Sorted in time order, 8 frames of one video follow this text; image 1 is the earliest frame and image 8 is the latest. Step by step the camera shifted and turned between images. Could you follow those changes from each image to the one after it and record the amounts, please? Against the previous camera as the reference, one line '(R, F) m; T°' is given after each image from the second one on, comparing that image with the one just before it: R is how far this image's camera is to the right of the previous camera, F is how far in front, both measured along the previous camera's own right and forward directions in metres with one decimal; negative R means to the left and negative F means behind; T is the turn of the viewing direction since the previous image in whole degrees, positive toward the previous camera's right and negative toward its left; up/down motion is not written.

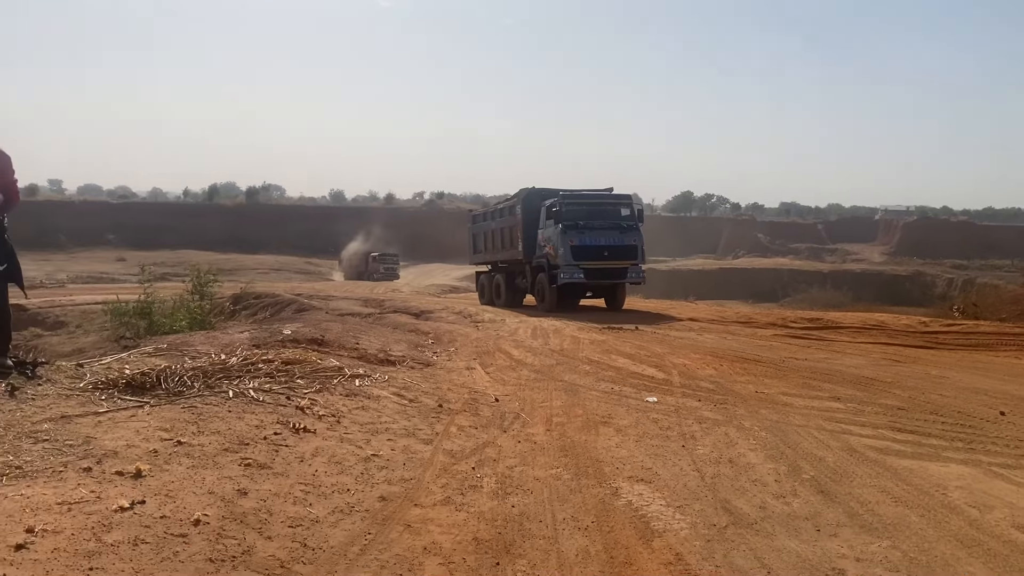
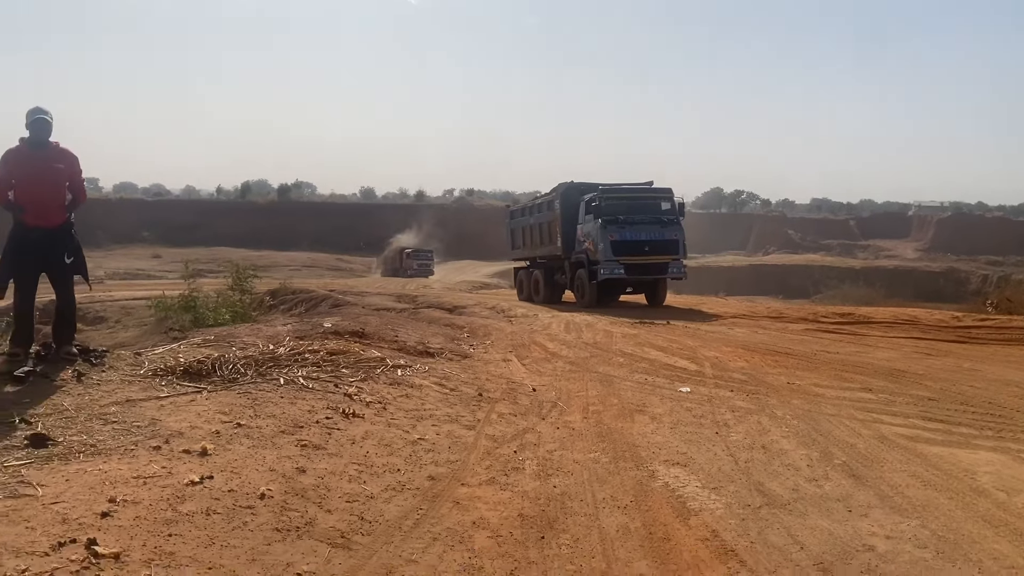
(-0.1, -0.3) m; -2°
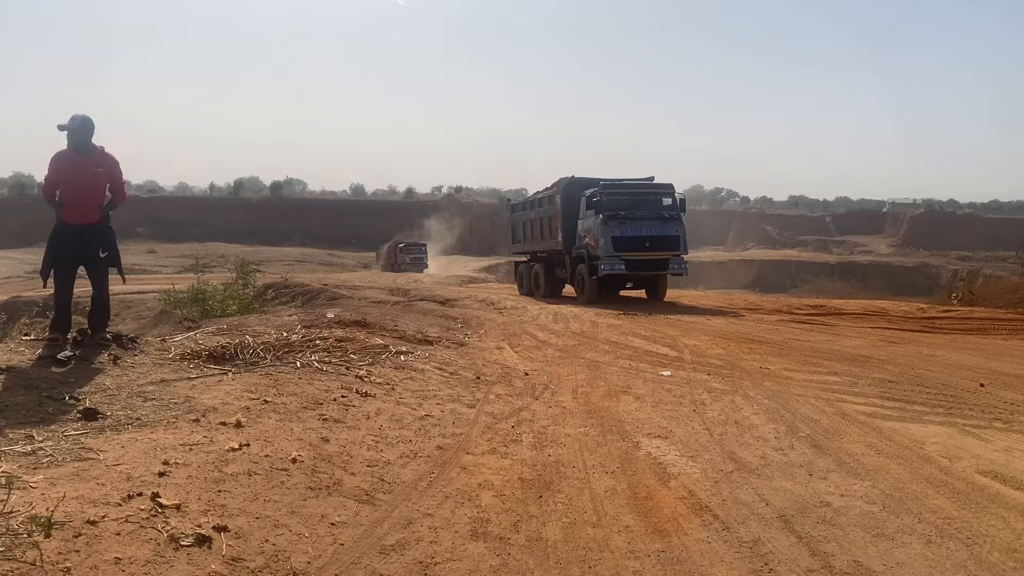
(-0.1, -0.7) m; +1°
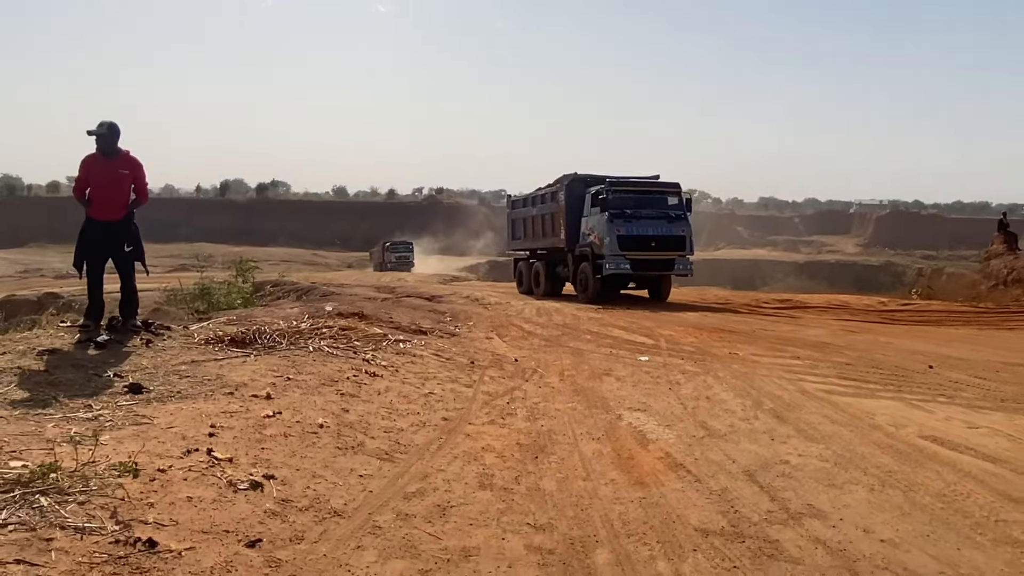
(-0.2, -0.8) m; +2°
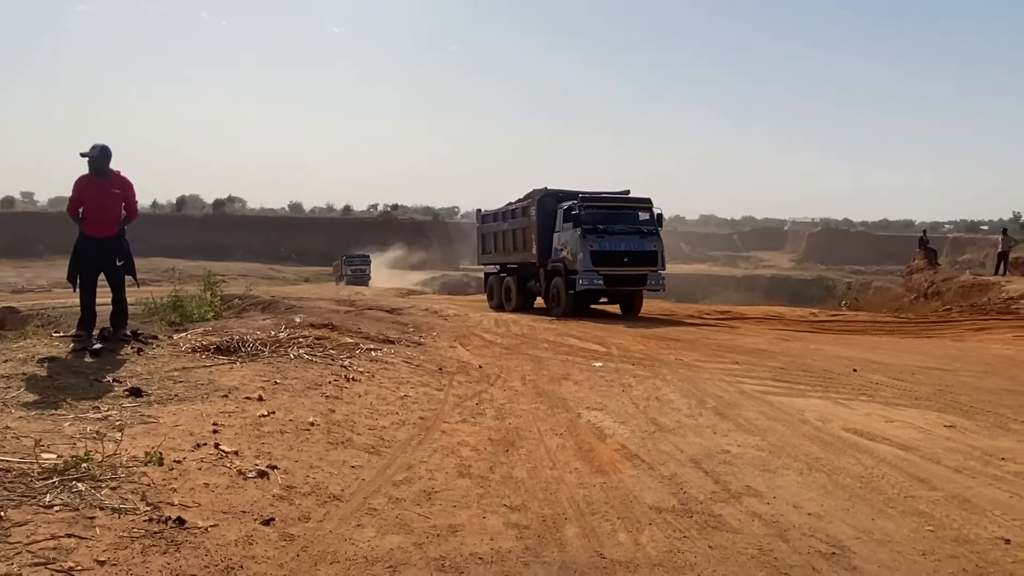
(-0.2, -0.7) m; +3°
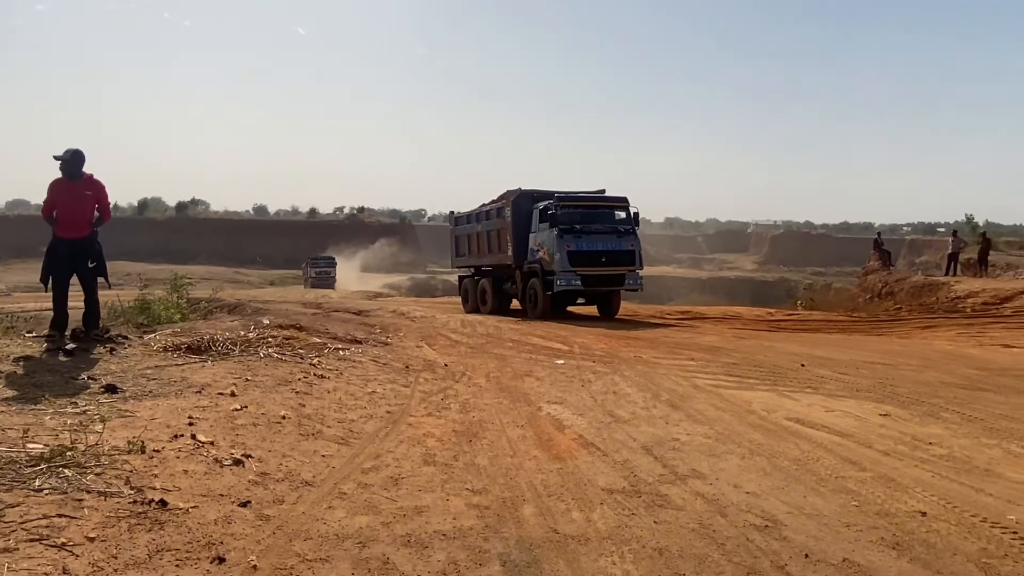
(0.0, -0.4) m; +2°
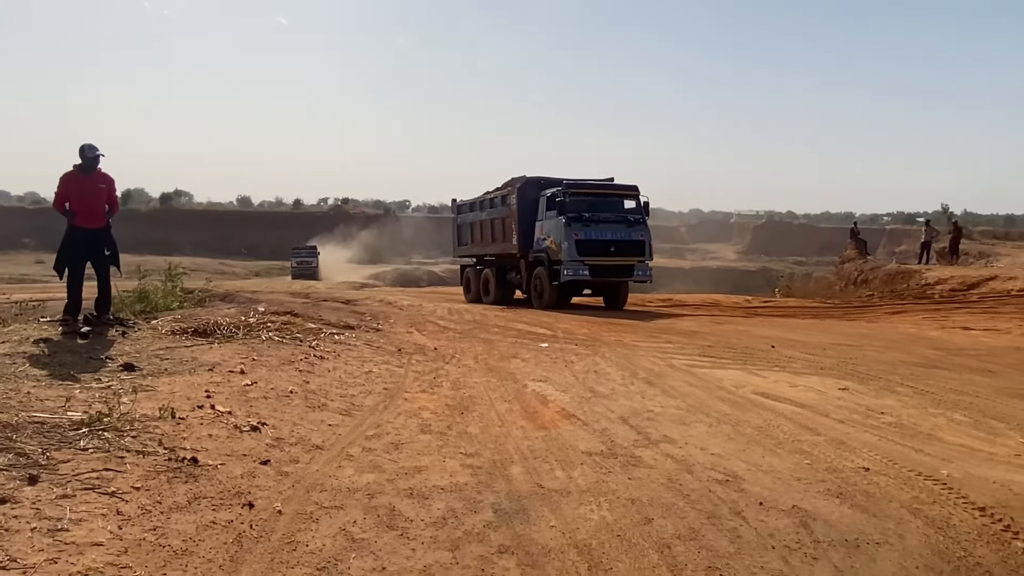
(0.0, -0.7) m; +1°
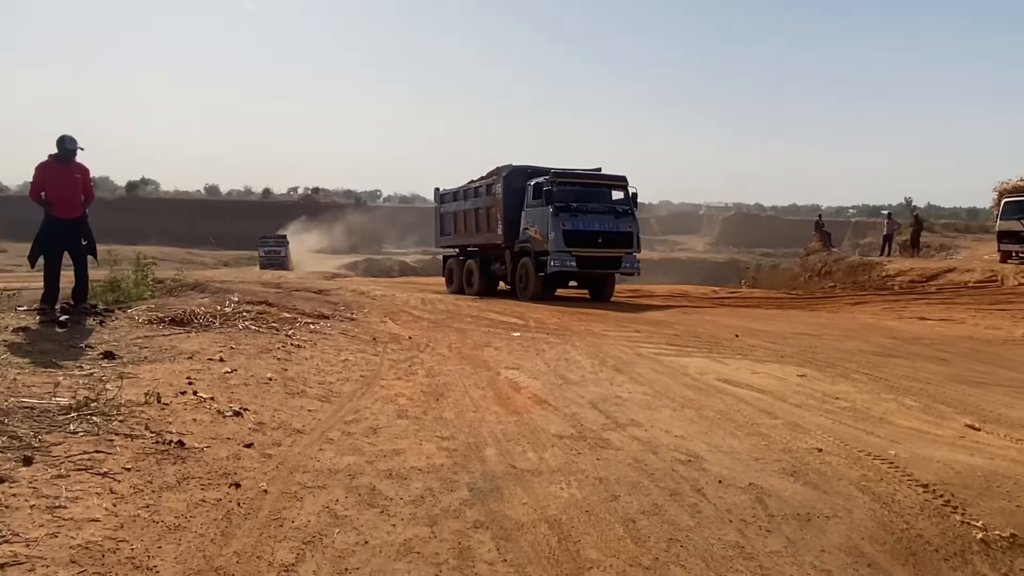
(0.0, -0.3) m; +2°
